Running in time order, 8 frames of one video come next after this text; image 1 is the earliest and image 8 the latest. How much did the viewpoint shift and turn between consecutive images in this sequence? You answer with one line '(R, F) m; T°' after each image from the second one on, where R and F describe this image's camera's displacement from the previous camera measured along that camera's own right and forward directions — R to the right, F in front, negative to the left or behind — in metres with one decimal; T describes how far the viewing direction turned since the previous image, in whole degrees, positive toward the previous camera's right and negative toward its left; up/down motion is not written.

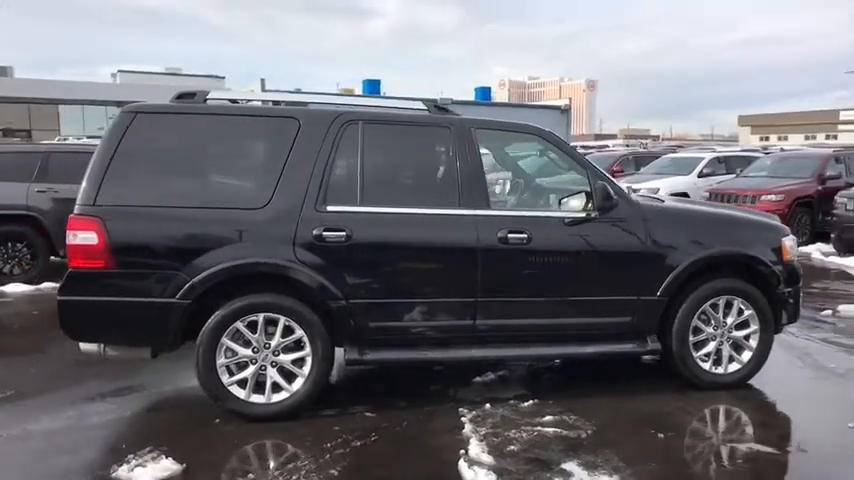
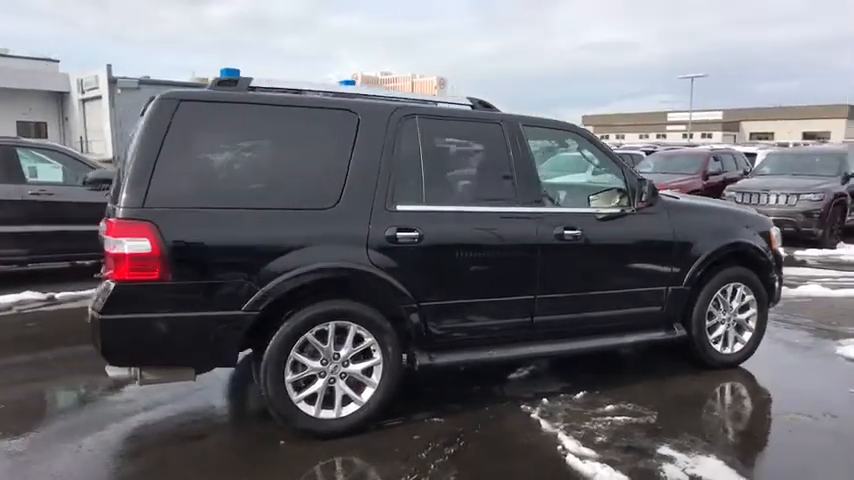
(-1.4, +0.3) m; +14°
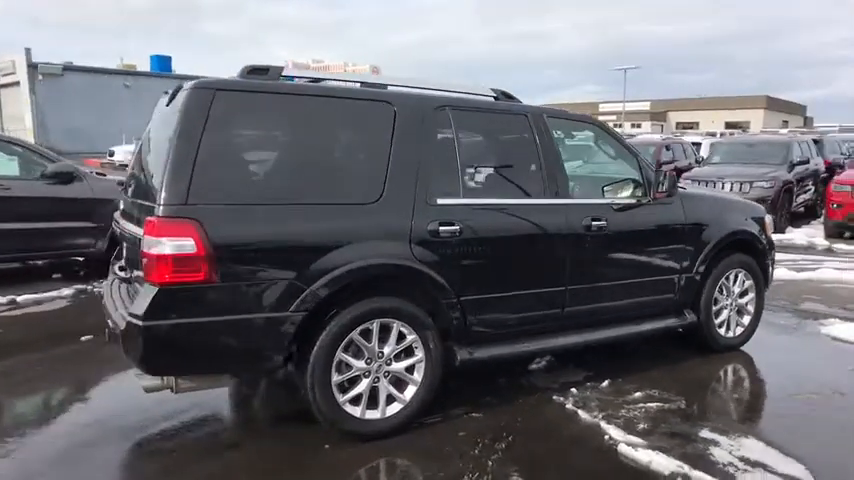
(-0.7, +0.1) m; +6°
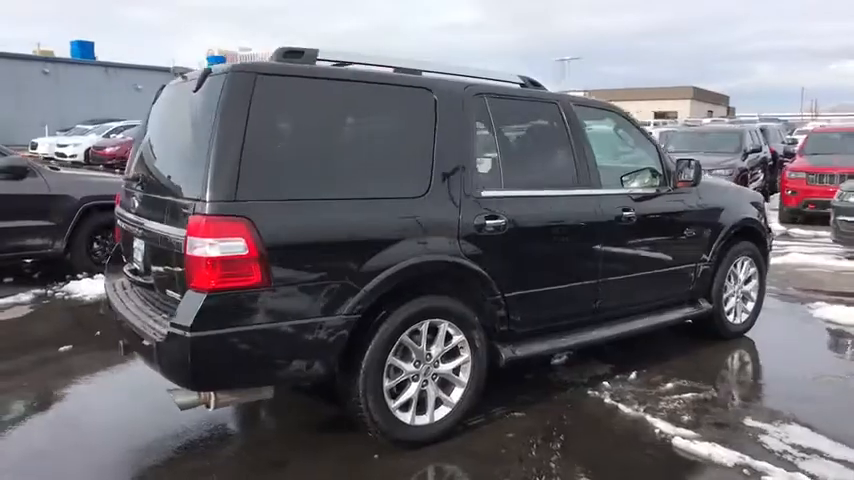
(-0.6, +0.2) m; +6°
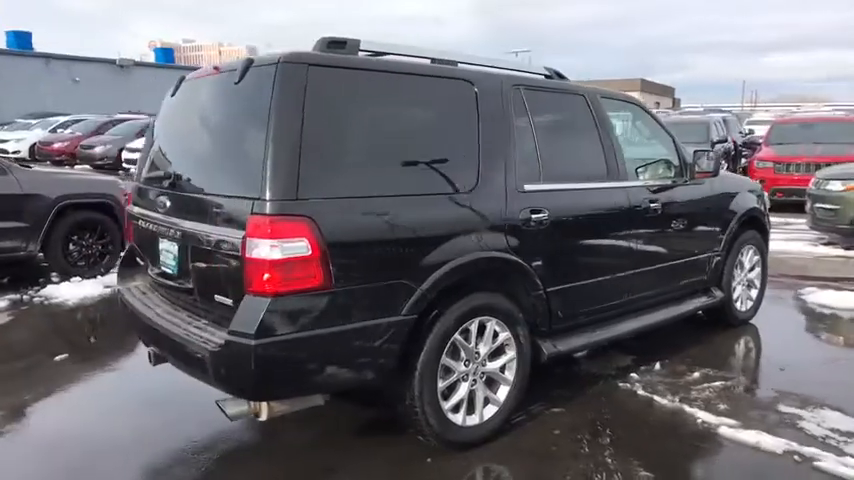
(-0.5, +0.1) m; +5°
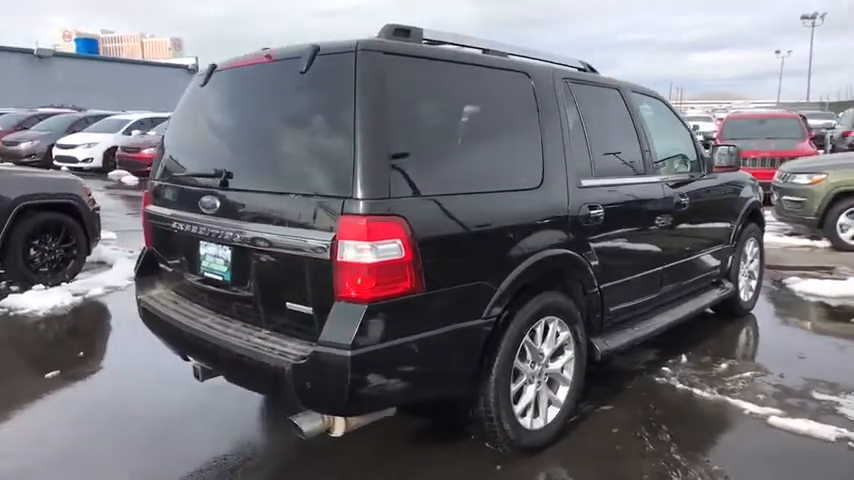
(-0.7, +0.2) m; +6°
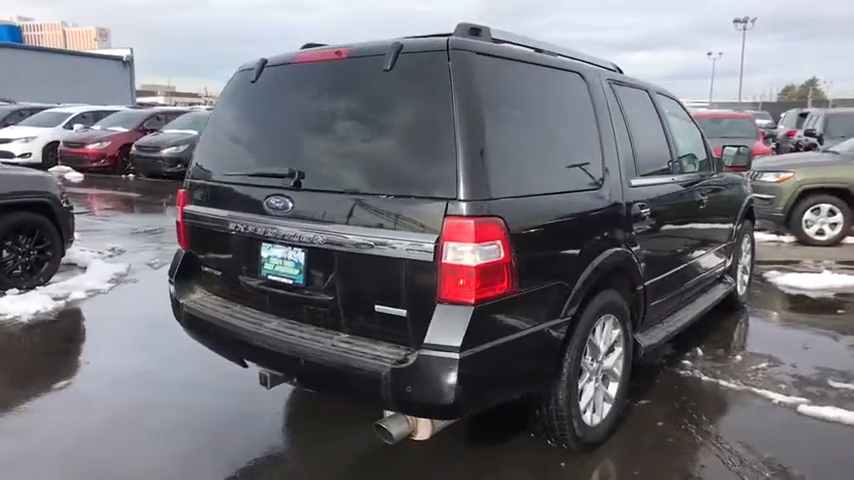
(-0.6, +0.1) m; +6°
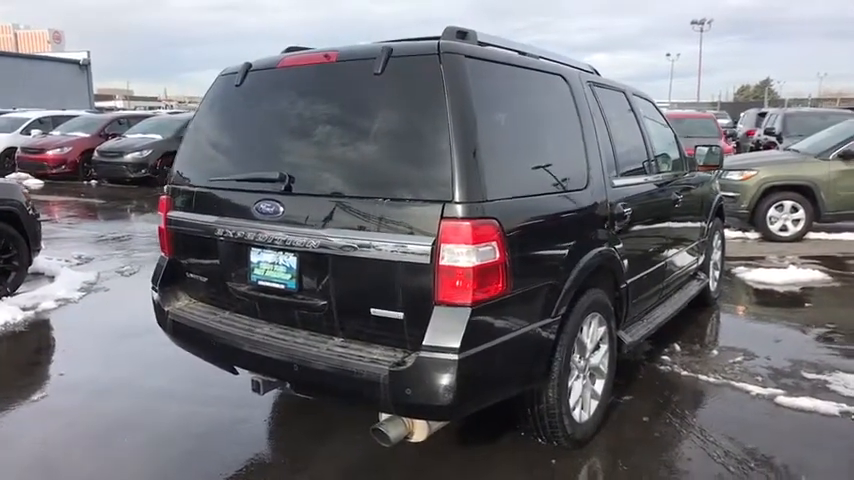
(-0.1, 0.0) m; +3°
